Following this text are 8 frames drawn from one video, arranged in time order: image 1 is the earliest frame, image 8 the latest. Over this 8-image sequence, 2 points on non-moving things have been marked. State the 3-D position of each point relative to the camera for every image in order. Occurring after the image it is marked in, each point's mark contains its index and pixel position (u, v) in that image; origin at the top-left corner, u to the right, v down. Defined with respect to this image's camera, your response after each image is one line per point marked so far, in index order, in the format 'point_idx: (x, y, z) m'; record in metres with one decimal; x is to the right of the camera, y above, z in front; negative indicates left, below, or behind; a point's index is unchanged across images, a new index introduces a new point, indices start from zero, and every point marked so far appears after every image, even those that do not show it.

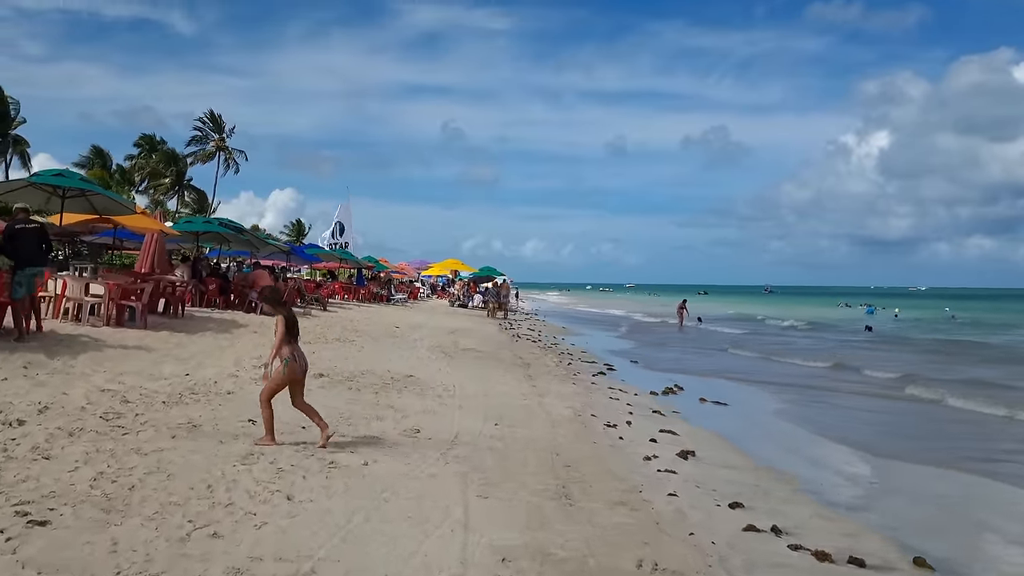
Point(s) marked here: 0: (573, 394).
0: (+0.8, -1.4, +10.9) m
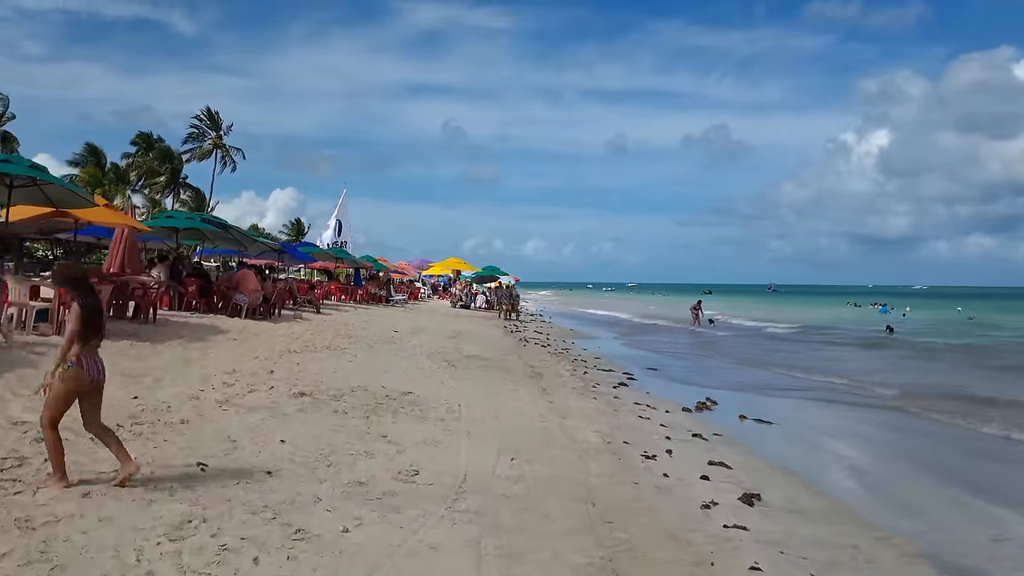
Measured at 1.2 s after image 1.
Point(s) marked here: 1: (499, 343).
0: (+1.0, -1.4, +9.4) m
1: (-0.3, -1.2, +18.3) m
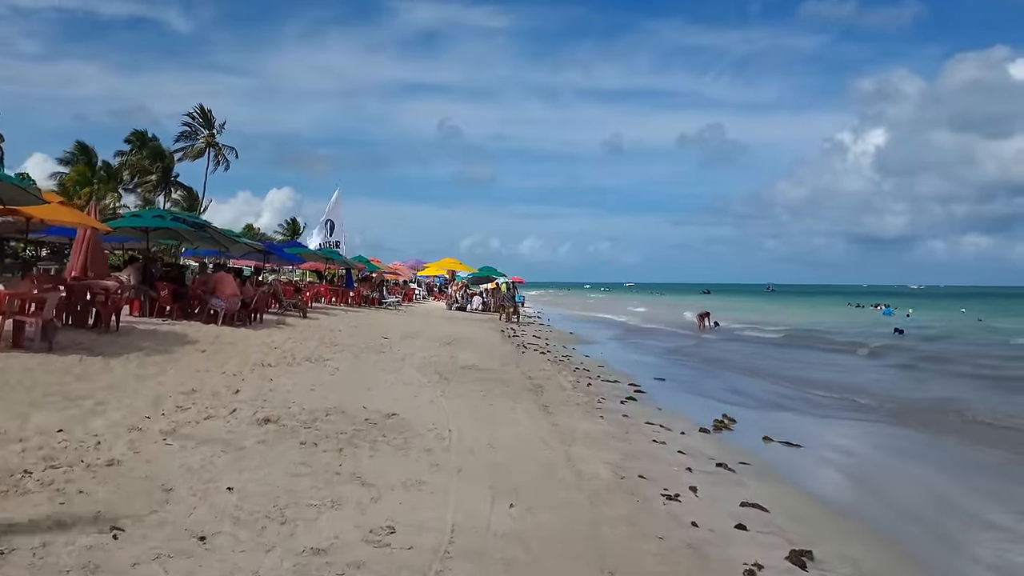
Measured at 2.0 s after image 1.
0: (+0.9, -1.5, +8.3) m
1: (-0.3, -1.3, +17.2) m
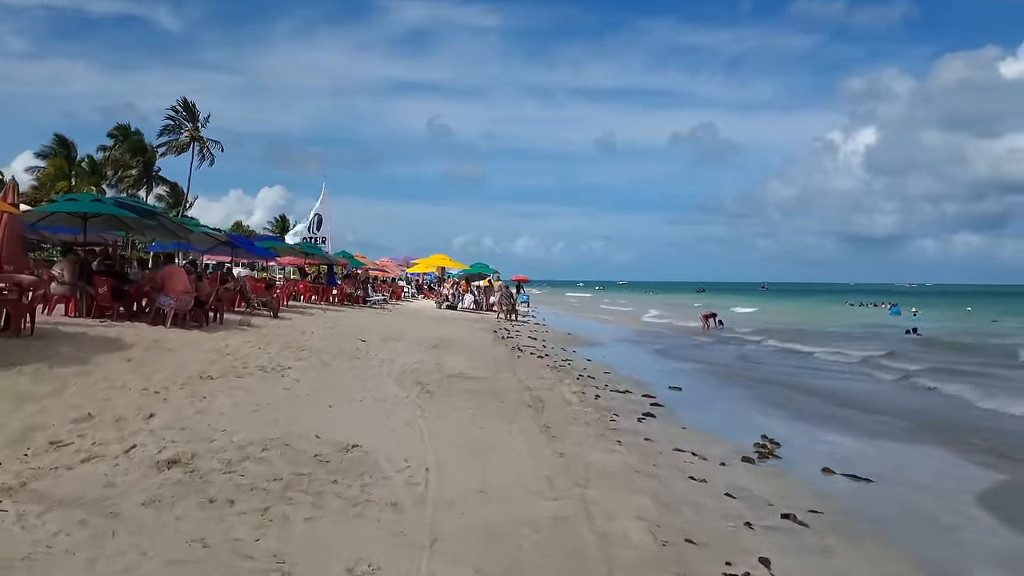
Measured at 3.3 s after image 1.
0: (+0.9, -1.4, +6.4) m
1: (-0.5, -1.2, +15.3) m
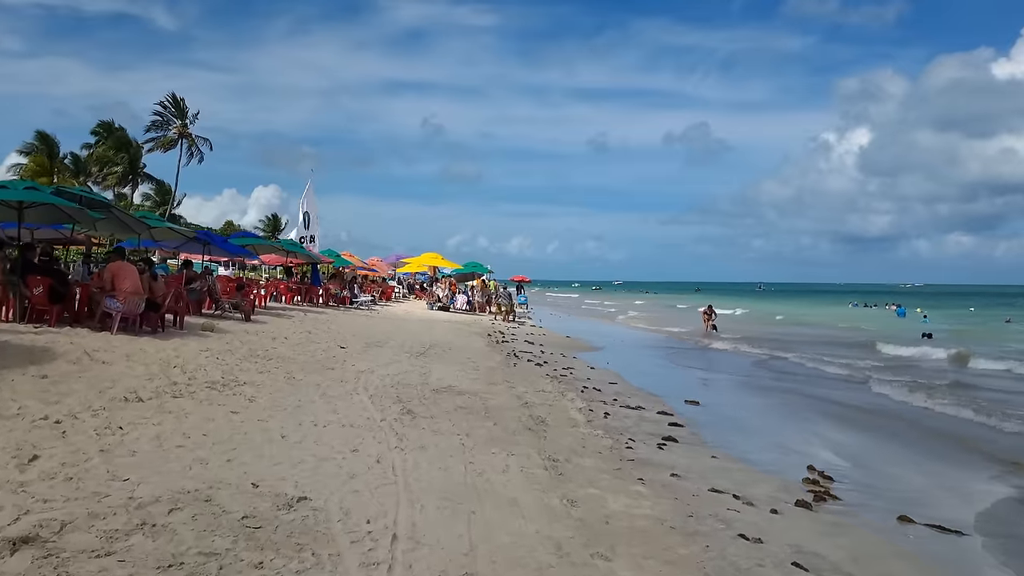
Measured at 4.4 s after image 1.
0: (+0.9, -1.5, +4.9) m
1: (-0.5, -1.2, +13.8) m
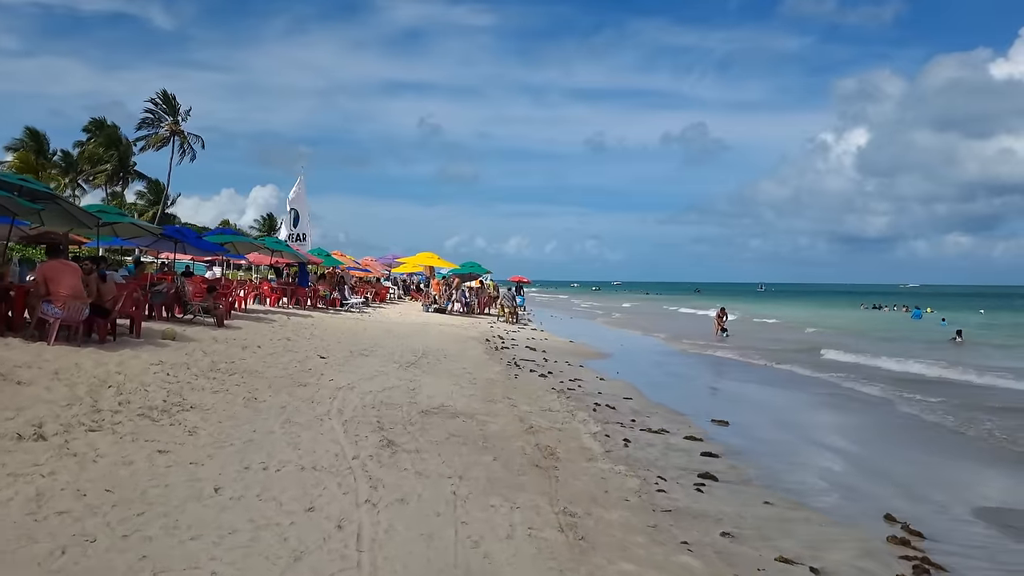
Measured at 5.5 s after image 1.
0: (+0.9, -1.5, +3.4) m
1: (-0.5, -1.3, +12.3) m
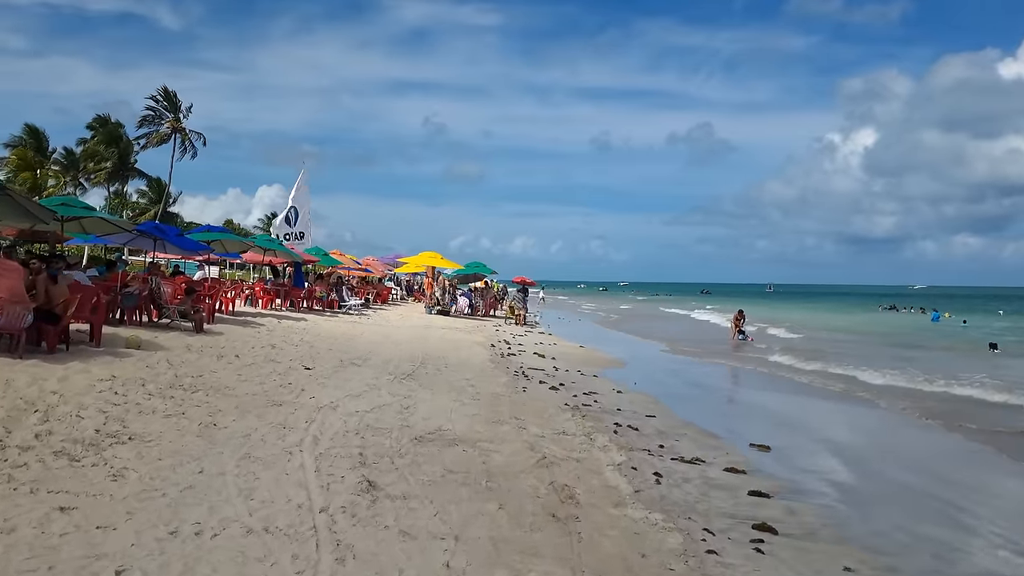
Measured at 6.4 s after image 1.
0: (+1.0, -1.5, +2.1) m
1: (-0.4, -1.3, +11.0) m
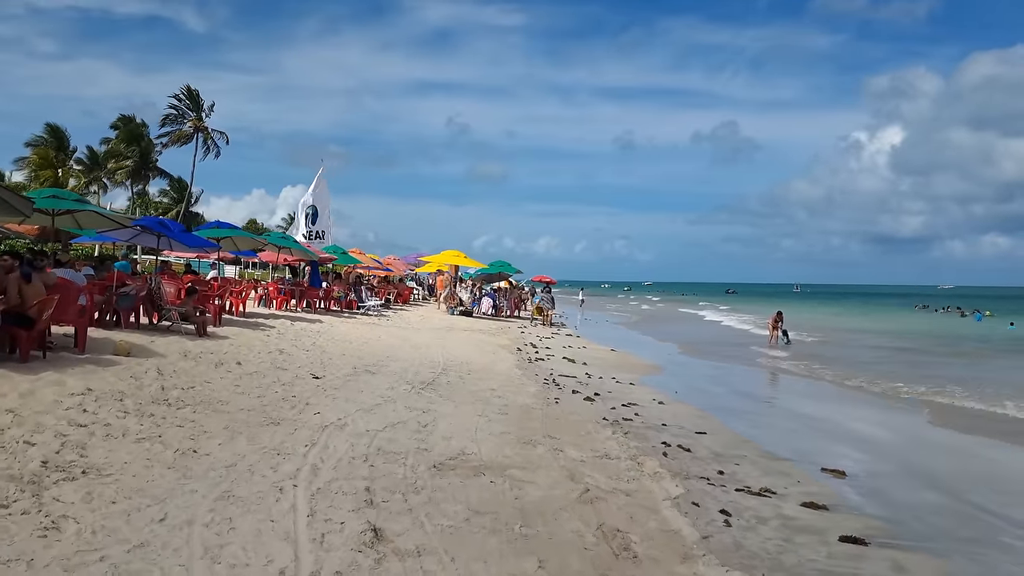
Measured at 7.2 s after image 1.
0: (+1.1, -1.5, +0.9) m
1: (0.0, -1.3, +9.8) m
